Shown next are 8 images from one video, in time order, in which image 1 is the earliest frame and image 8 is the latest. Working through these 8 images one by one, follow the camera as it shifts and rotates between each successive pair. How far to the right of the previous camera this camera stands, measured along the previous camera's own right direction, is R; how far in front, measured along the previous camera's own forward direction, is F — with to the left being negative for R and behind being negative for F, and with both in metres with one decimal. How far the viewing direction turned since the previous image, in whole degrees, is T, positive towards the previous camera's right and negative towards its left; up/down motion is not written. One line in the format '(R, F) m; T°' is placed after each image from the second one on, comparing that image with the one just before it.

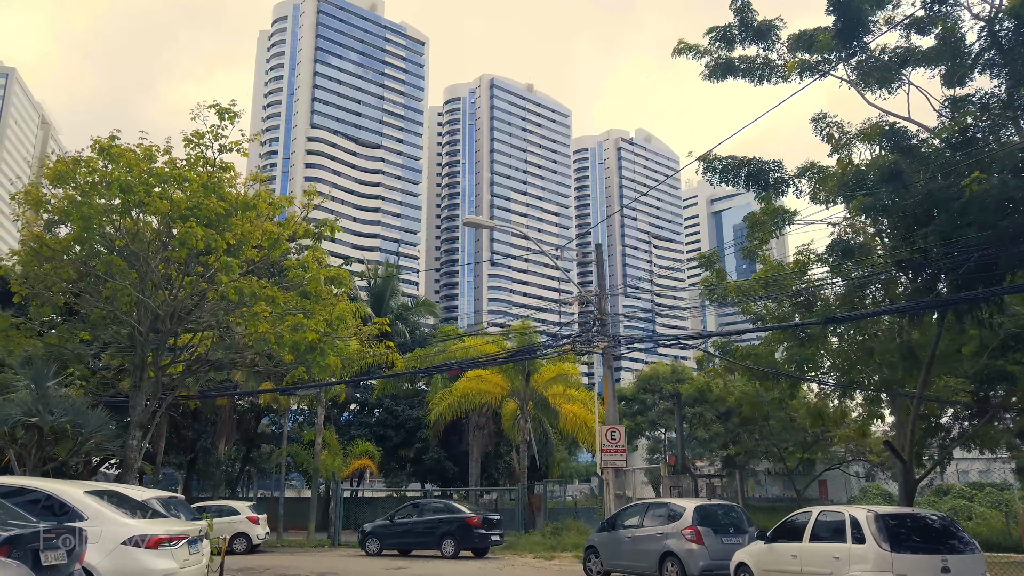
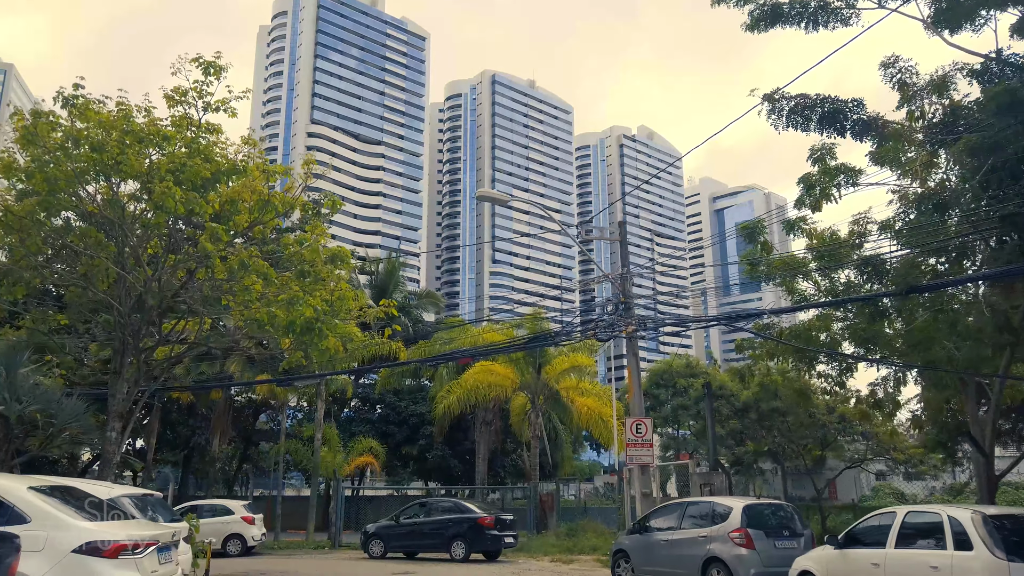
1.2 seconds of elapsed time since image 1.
(-0.4, +1.5) m; 0°
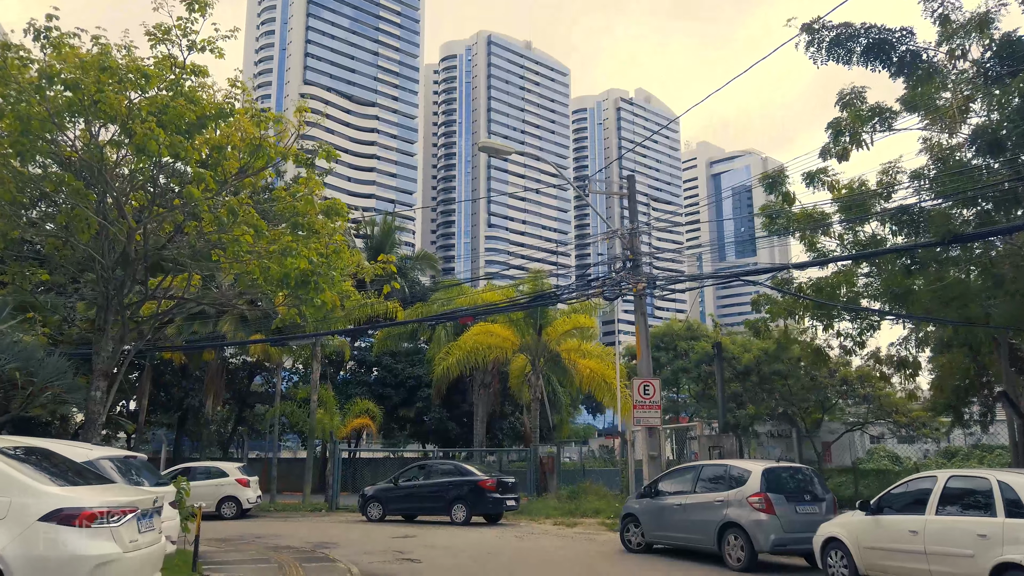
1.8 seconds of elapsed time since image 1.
(-0.2, +0.7) m; 0°
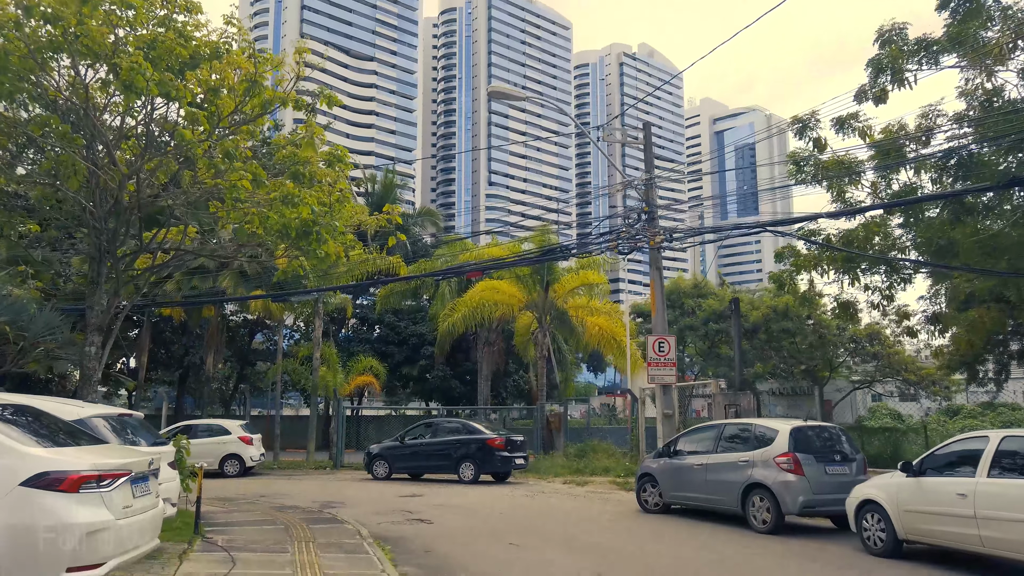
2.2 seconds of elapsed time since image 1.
(-0.2, +0.6) m; 0°
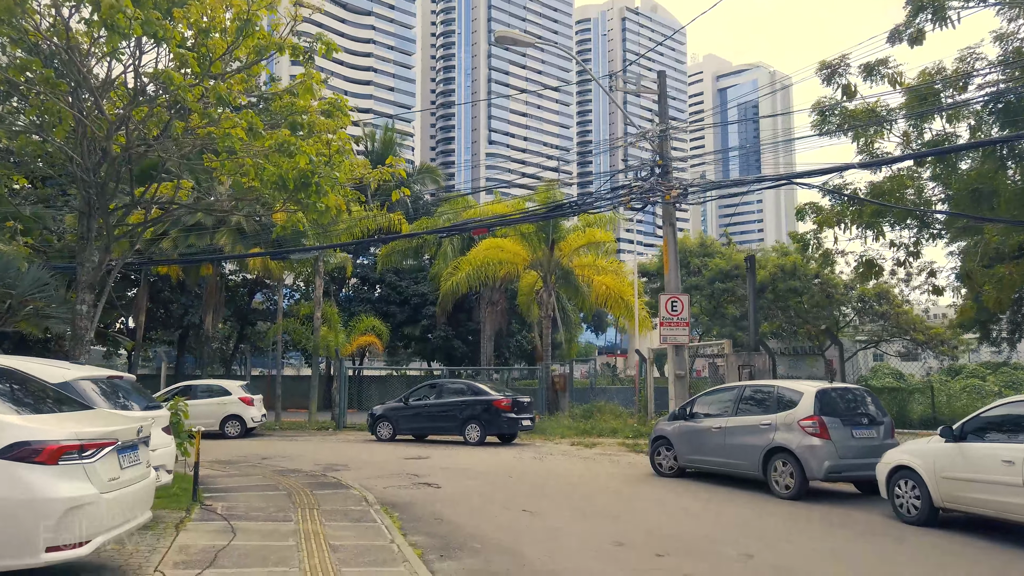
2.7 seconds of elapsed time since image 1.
(-0.2, +0.6) m; 0°
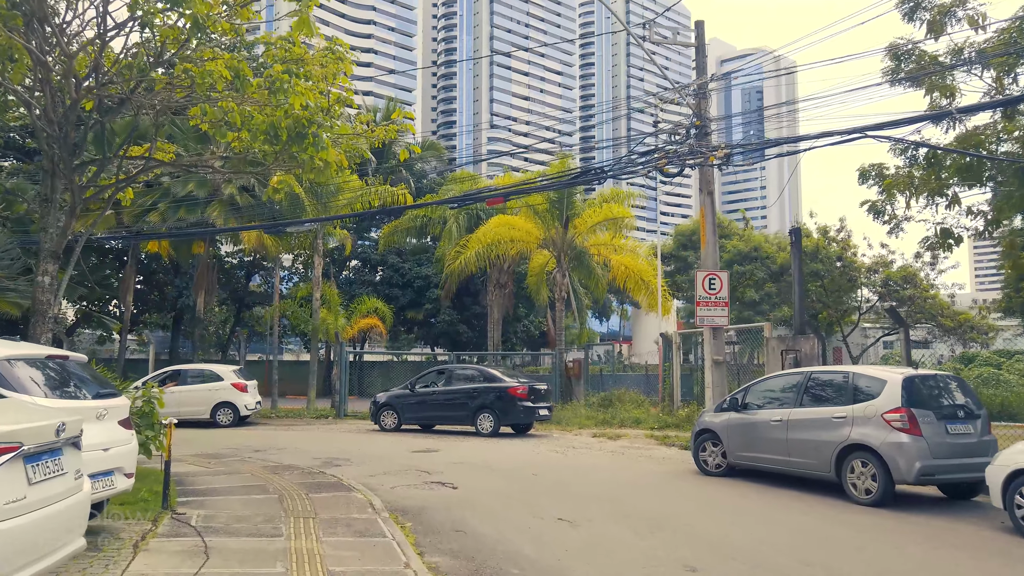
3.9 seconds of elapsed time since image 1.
(-0.4, +1.5) m; 0°
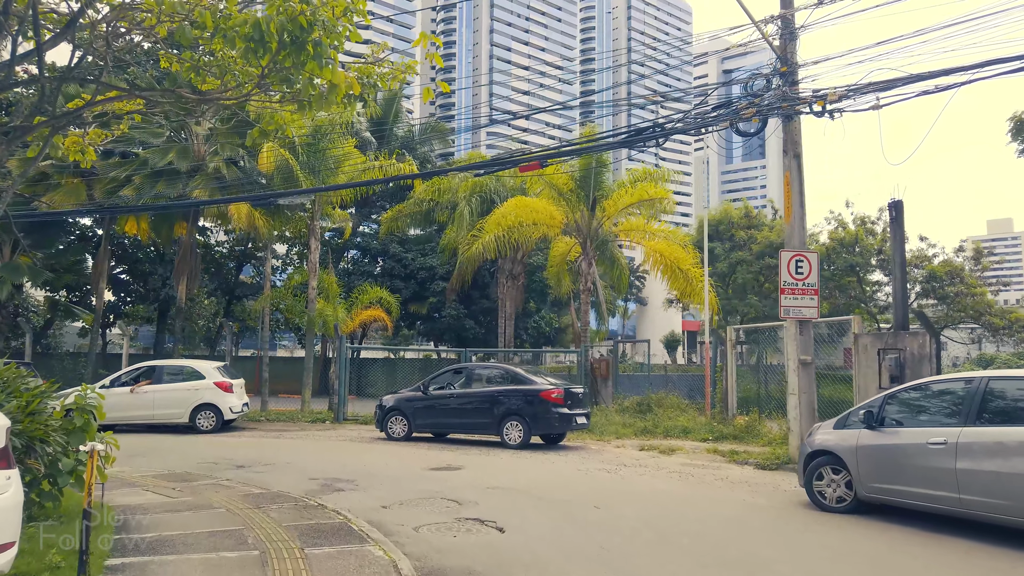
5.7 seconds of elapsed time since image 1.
(-0.7, +2.5) m; 0°
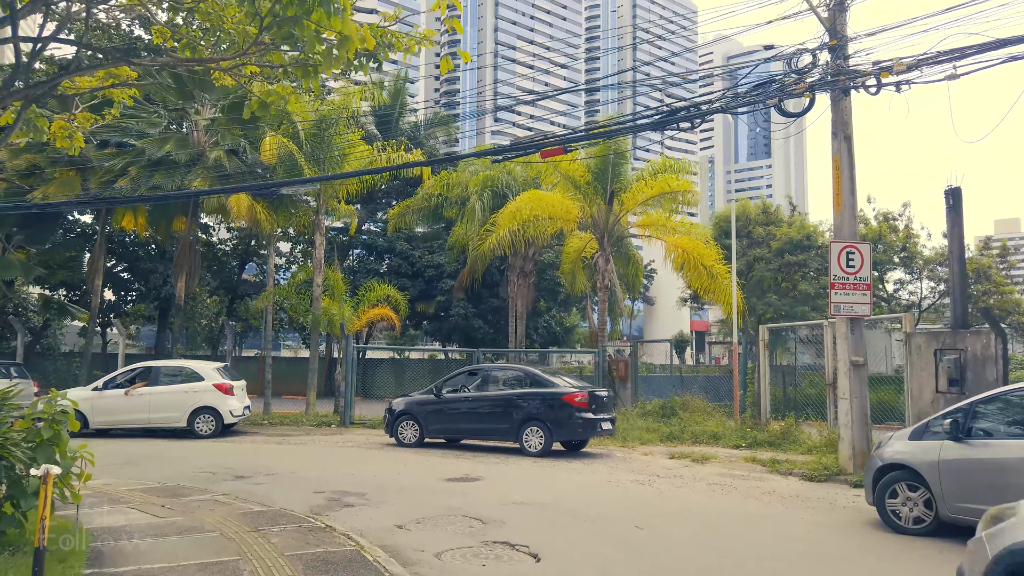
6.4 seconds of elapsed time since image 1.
(-0.3, +1.0) m; 0°
